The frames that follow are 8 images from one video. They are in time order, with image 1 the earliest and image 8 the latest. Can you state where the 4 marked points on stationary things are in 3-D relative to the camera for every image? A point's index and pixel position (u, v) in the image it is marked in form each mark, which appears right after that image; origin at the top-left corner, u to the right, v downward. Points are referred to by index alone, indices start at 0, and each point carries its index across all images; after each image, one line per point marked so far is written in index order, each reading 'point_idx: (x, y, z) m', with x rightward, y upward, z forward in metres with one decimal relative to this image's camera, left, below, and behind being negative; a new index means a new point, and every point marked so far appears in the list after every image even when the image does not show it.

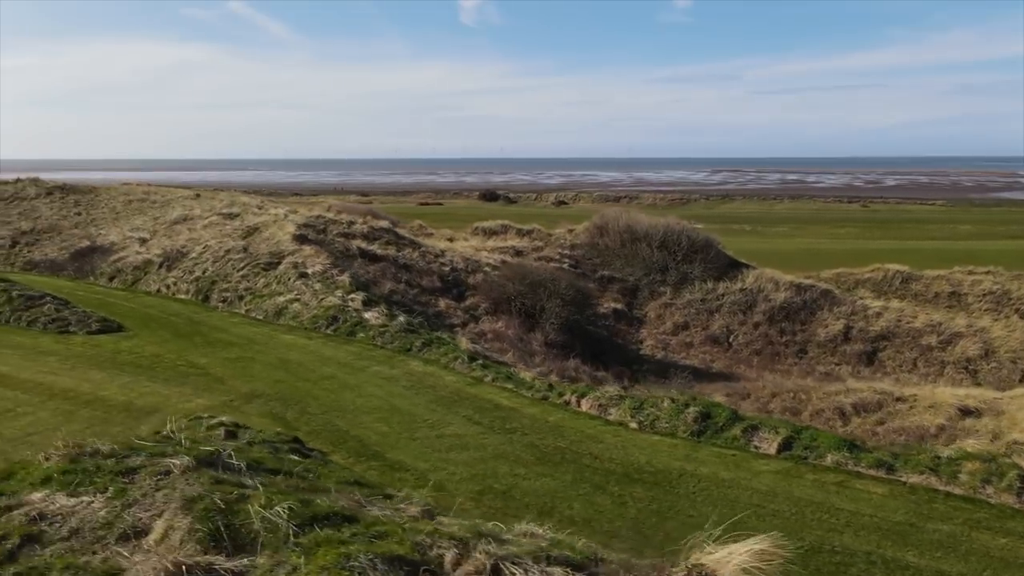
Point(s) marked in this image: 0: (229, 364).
0: (-4.3, -1.2, +11.3) m
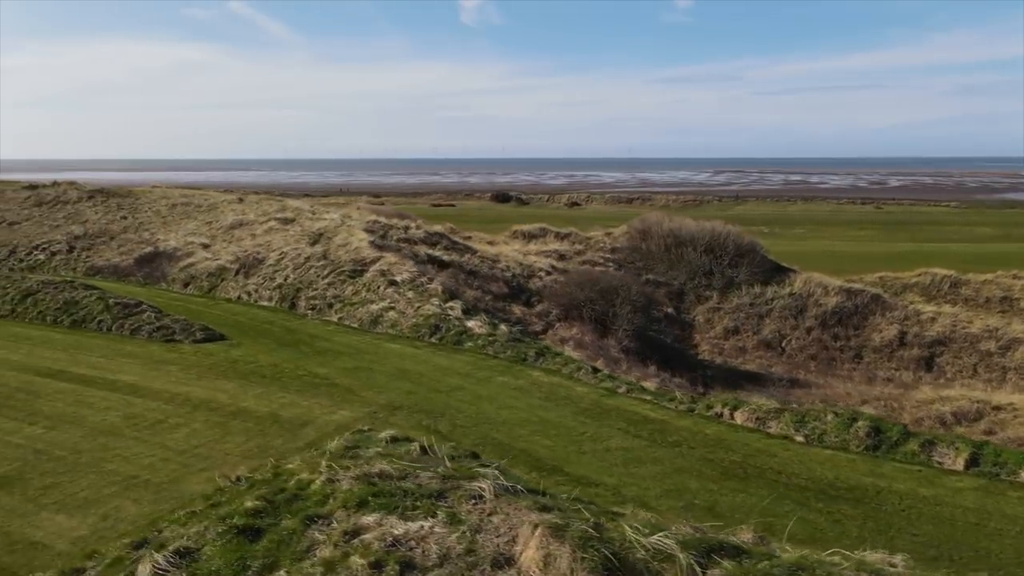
0: (-2.4, -1.3, +11.4) m
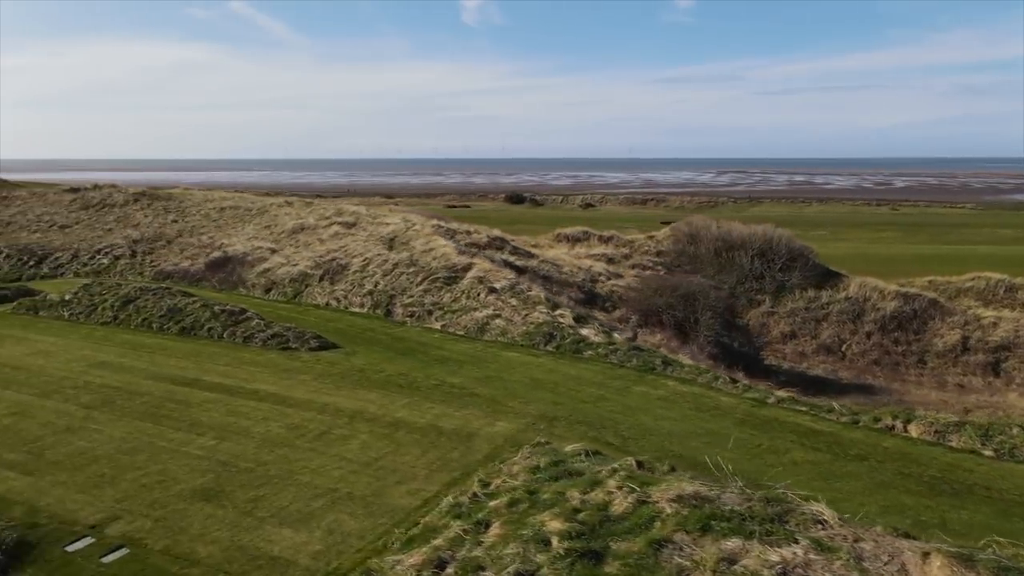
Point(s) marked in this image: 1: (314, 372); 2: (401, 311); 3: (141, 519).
0: (-0.4, -1.5, +11.5) m
1: (-3.2, -1.4, +12.0) m
2: (-2.4, -0.5, +15.9) m
3: (-3.5, -2.2, +7.0) m
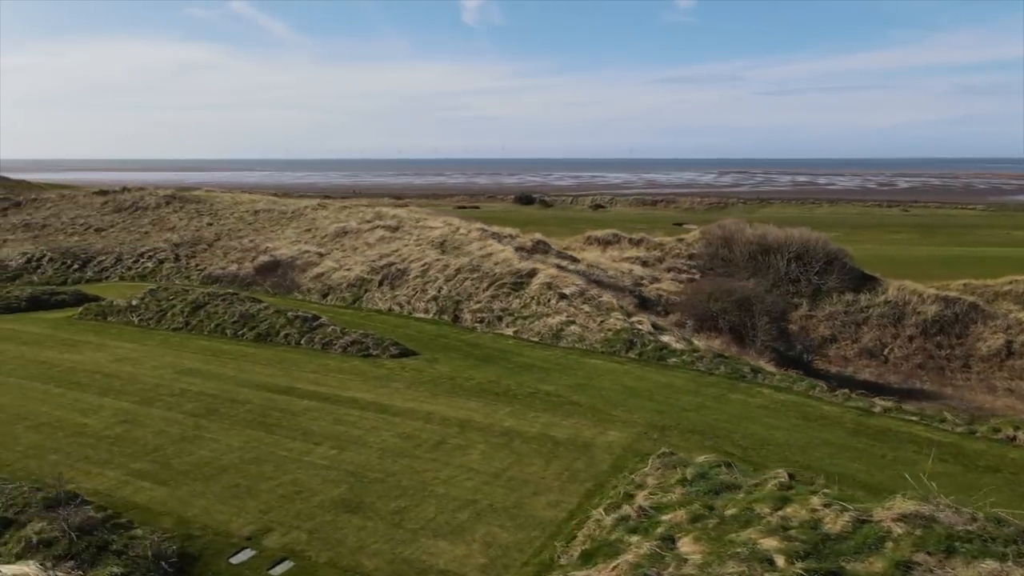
0: (+1.1, -1.6, +11.5) m
1: (-1.8, -1.5, +12.0) m
2: (-0.9, -0.6, +16.0) m
3: (-2.1, -2.3, +7.1) m
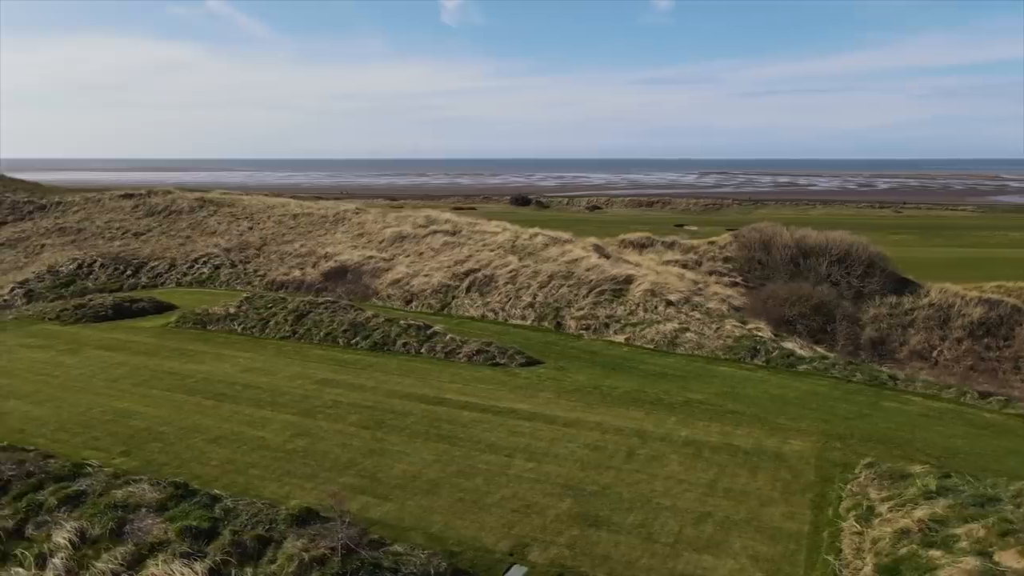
0: (+3.5, -1.7, +11.5) m
1: (+0.6, -1.6, +12.0) m
2: (+1.4, -0.8, +16.0) m
3: (+0.4, -2.5, +7.1) m
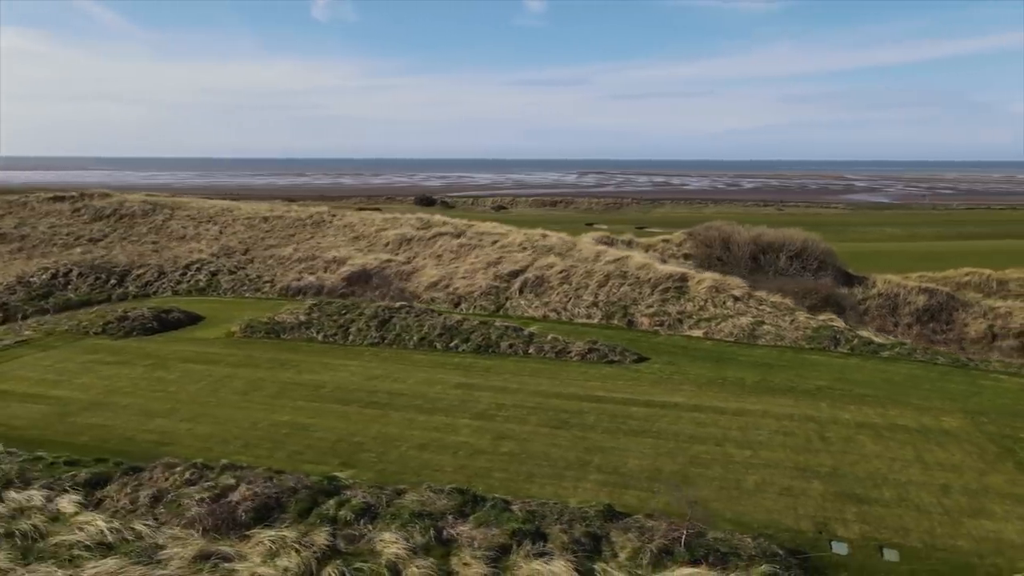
0: (+5.8, -1.6, +12.6) m
1: (+2.9, -1.6, +12.6) m
2: (+3.0, -0.7, +16.6) m
3: (+3.5, -2.4, +7.7) m
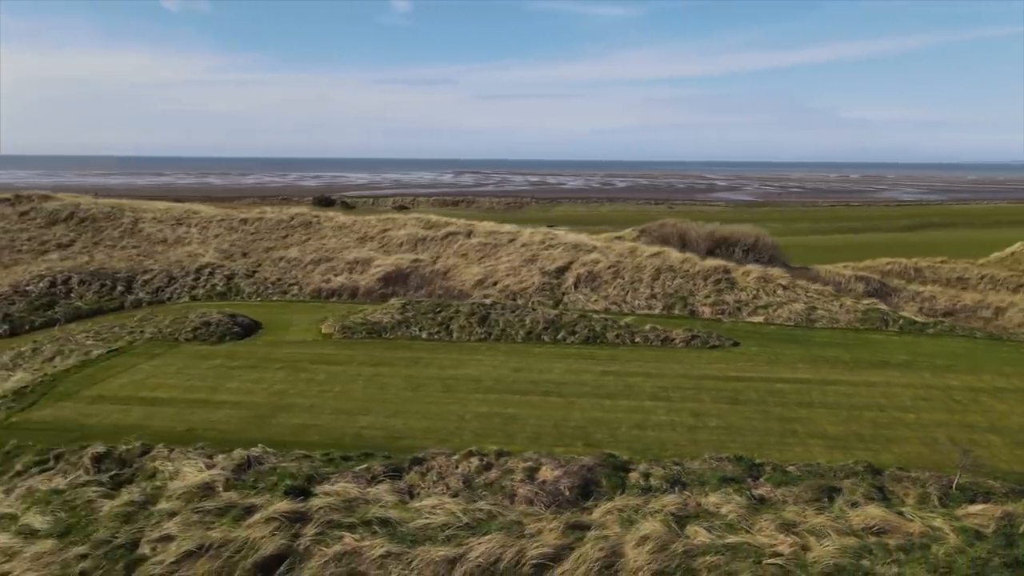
0: (+8.2, -1.4, +14.5) m
1: (+5.3, -1.4, +14.1) m
2: (+4.8, -0.5, +18.1) m
3: (+6.7, -2.2, +9.3) m
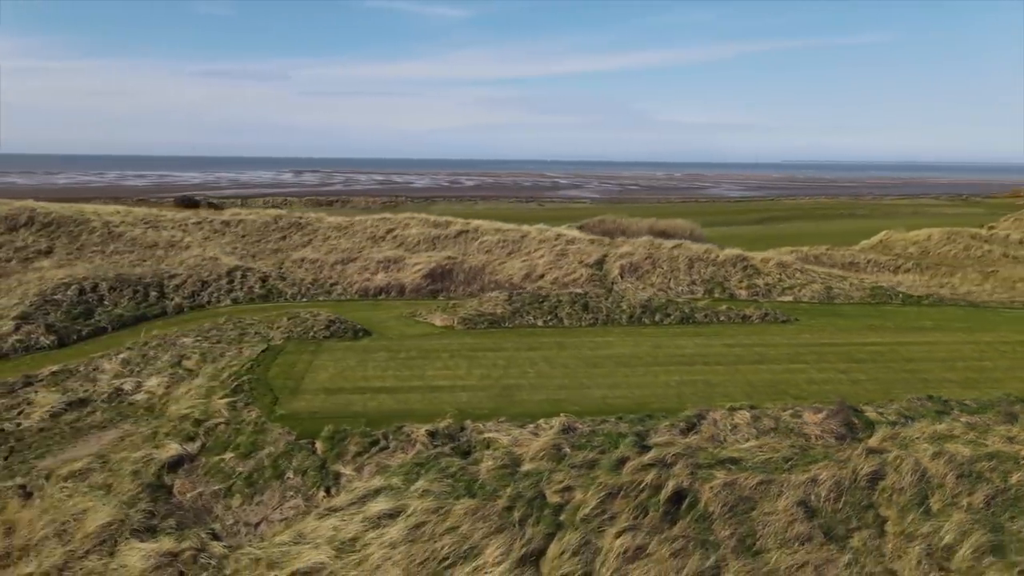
0: (+10.7, -0.8, +18.0) m
1: (+8.0, -1.0, +17.0) m
2: (+6.6, -0.1, +20.8) m
3: (+10.3, -1.7, +12.6) m
